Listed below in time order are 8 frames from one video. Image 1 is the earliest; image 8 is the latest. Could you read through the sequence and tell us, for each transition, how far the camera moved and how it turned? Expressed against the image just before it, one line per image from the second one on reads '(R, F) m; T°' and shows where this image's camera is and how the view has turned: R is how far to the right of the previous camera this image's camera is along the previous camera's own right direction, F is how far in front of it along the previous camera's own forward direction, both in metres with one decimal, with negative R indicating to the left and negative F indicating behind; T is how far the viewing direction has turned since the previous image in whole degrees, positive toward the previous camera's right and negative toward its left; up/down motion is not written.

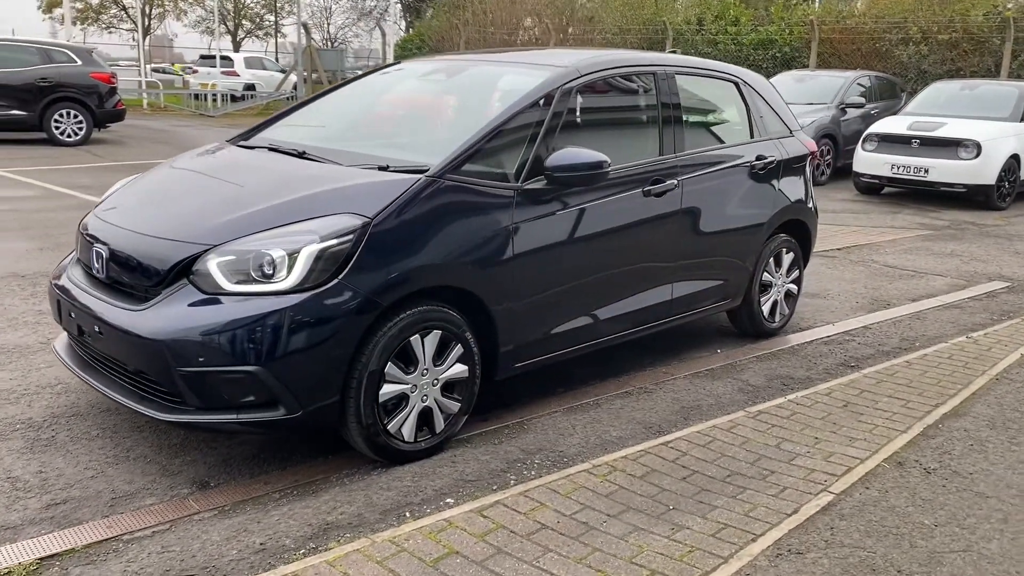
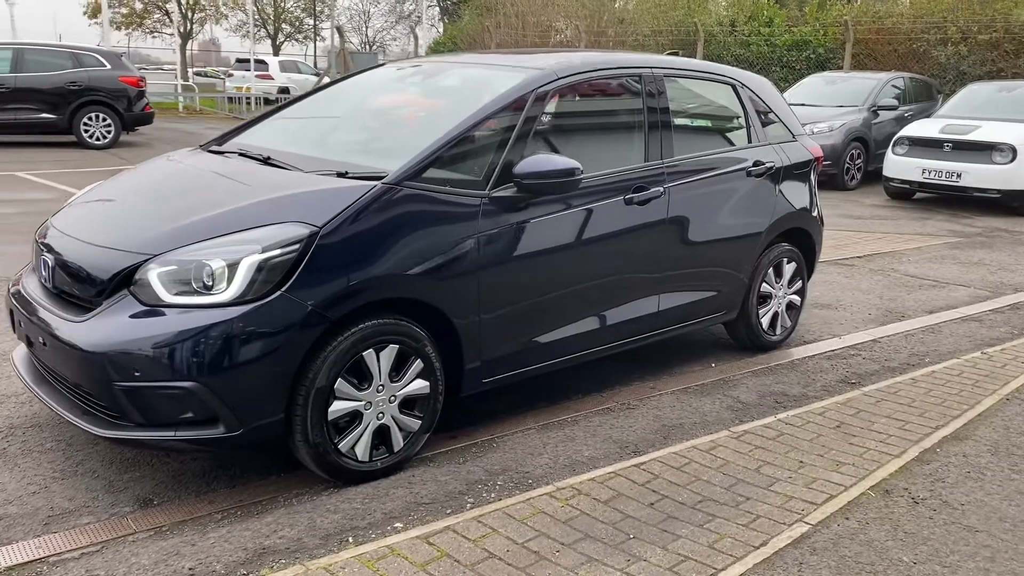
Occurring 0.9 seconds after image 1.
(+0.3, +0.2) m; -3°
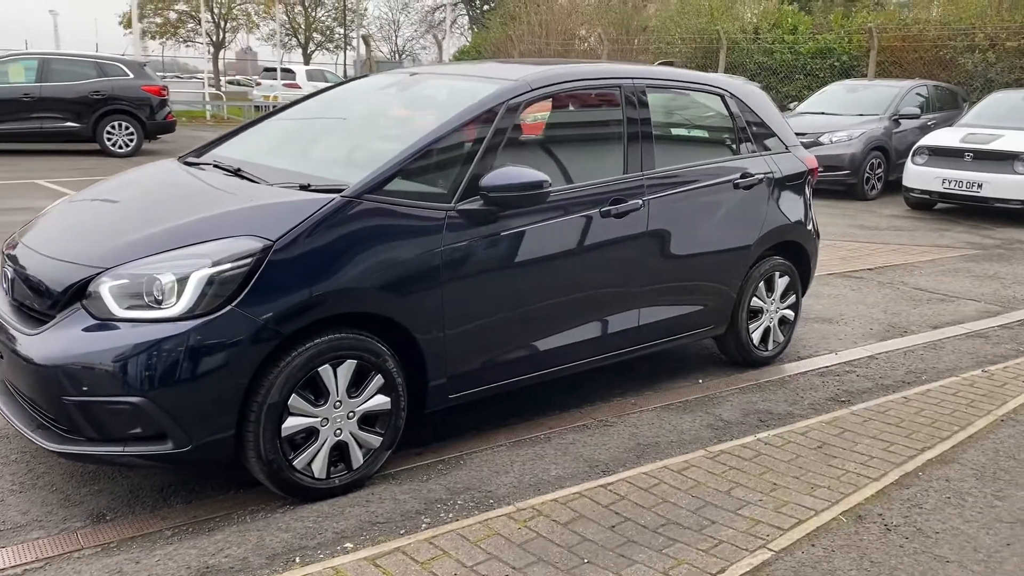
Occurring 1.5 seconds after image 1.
(+0.3, +0.1) m; -2°
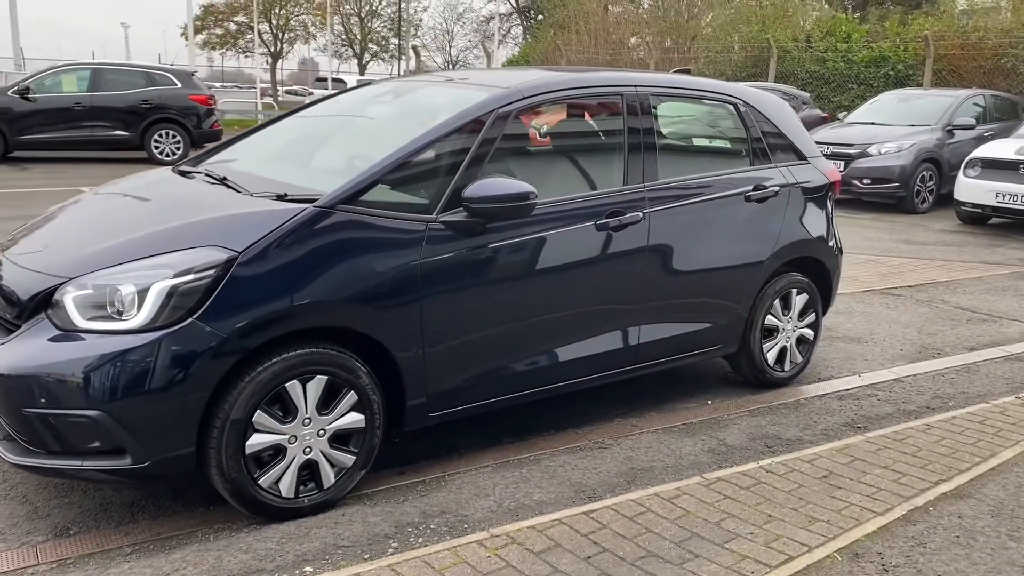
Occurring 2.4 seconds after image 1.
(+0.3, +0.2) m; -4°
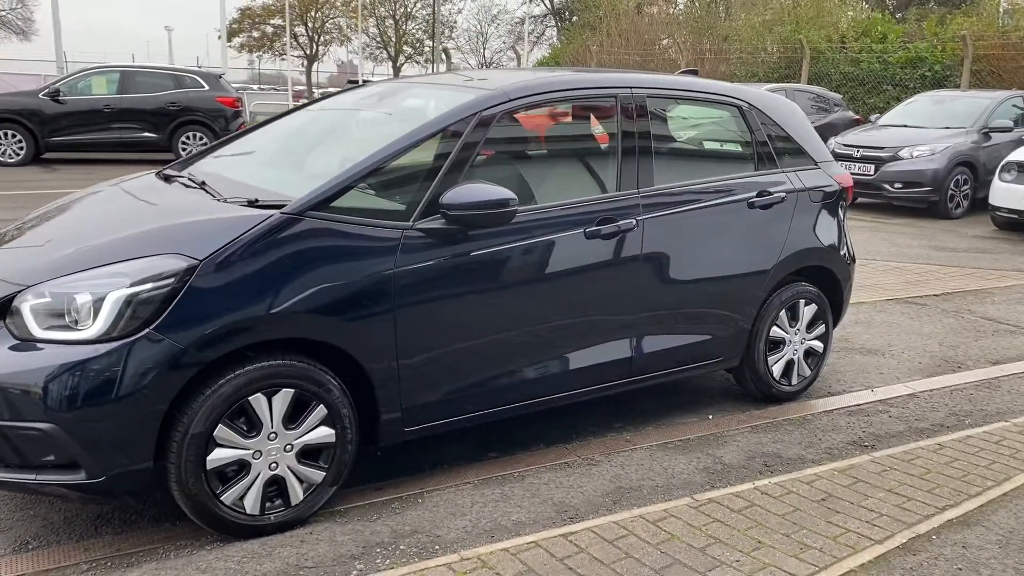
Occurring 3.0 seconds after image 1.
(+0.2, +0.2) m; -2°
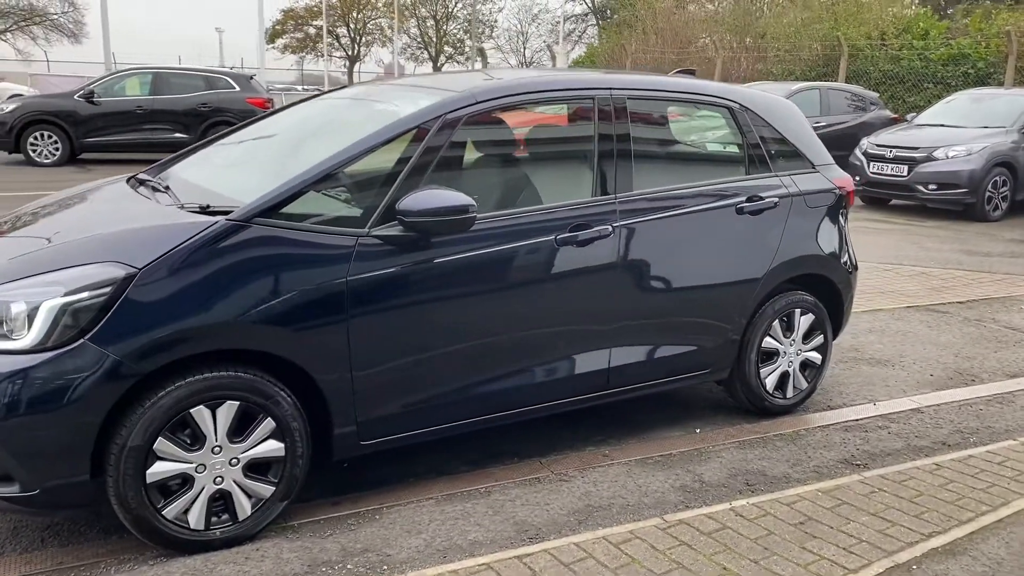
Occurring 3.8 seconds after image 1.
(+0.3, +0.1) m; -3°
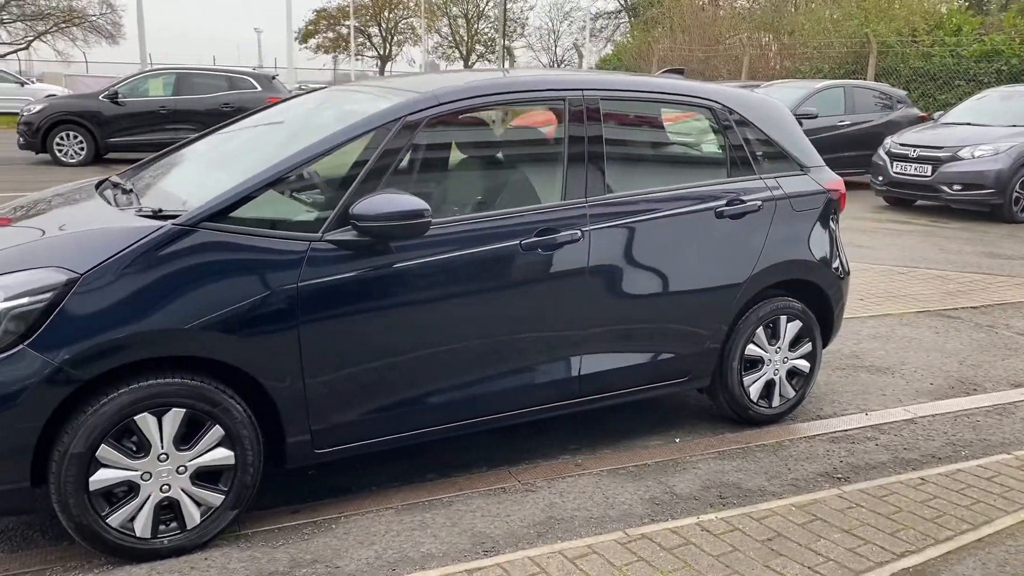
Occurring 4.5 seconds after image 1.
(+0.3, +0.1) m; -2°
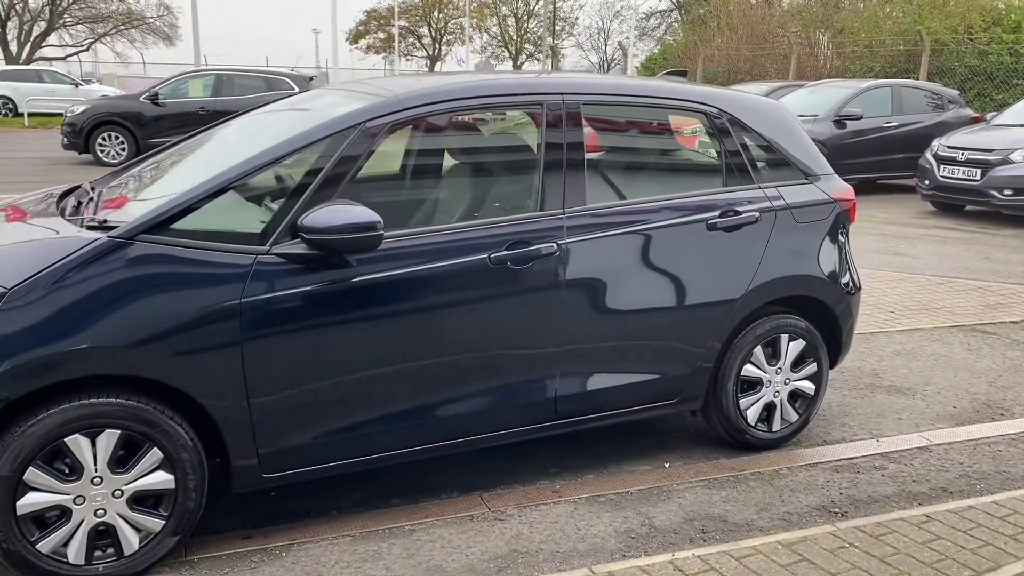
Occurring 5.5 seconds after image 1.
(+0.3, +0.2) m; -3°
